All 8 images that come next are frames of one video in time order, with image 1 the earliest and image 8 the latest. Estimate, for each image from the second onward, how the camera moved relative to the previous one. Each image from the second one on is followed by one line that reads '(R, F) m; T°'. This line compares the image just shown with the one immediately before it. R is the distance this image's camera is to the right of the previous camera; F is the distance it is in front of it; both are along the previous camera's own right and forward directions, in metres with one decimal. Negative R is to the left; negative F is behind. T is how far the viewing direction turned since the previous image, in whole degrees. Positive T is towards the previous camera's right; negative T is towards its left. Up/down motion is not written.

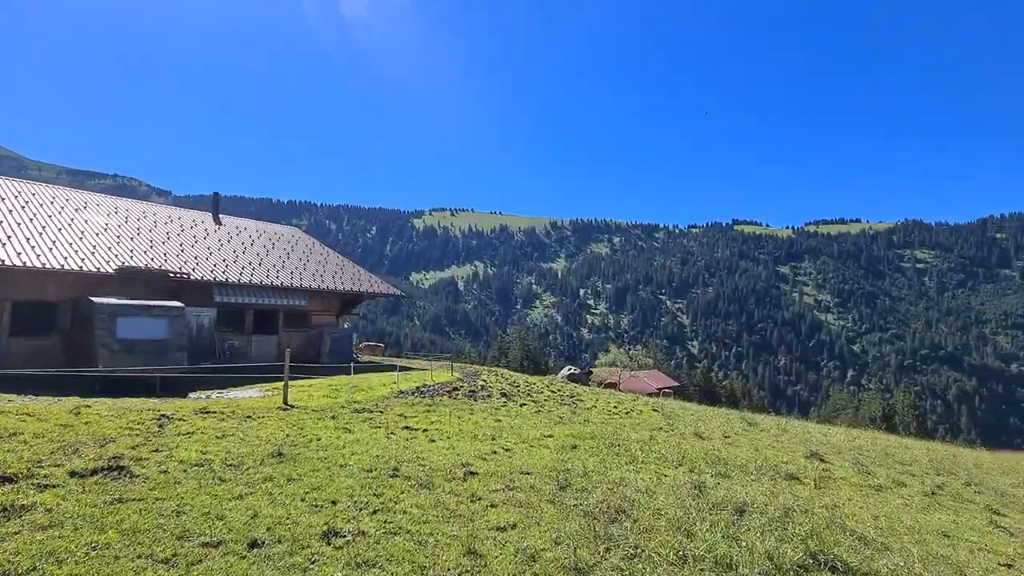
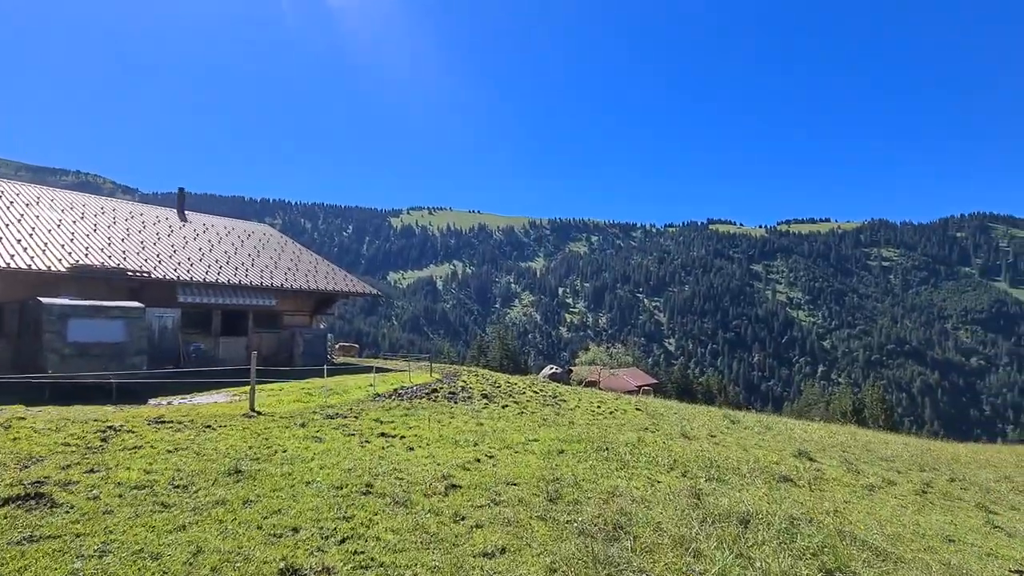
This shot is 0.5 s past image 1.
(-0.1, +0.6) m; +2°
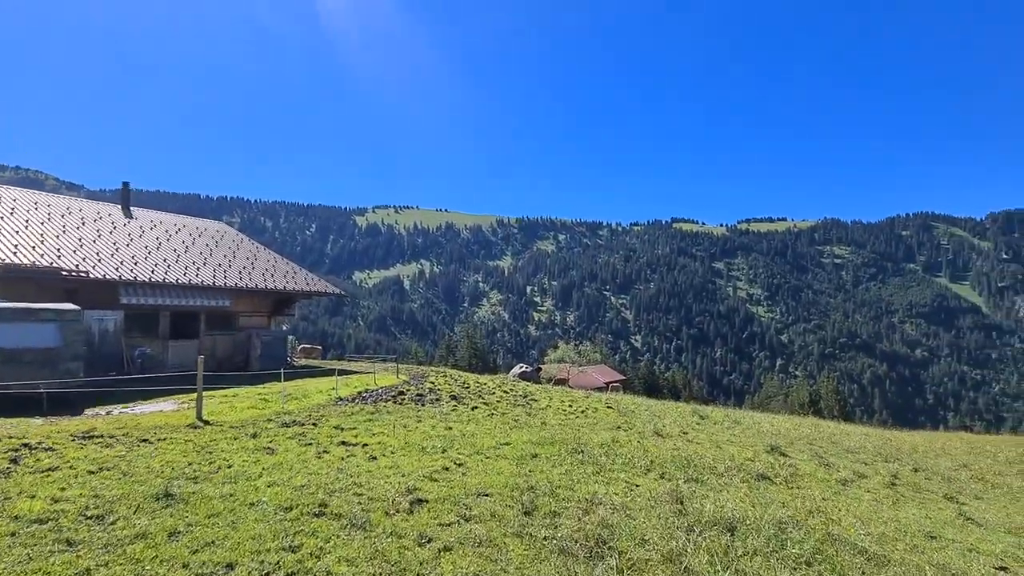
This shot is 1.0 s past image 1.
(0.0, +0.6) m; +4°
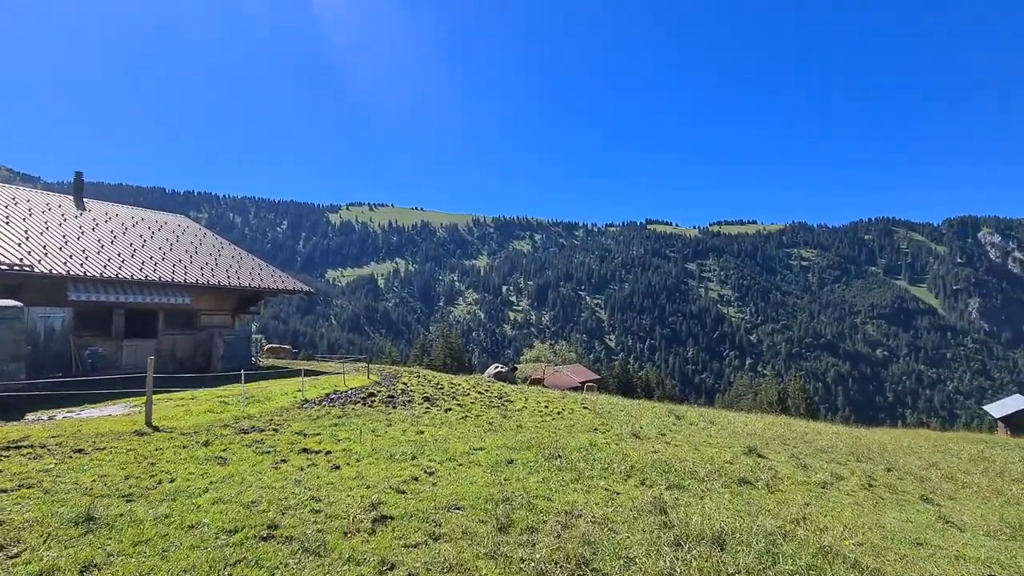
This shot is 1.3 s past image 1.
(0.0, +0.5) m; +3°
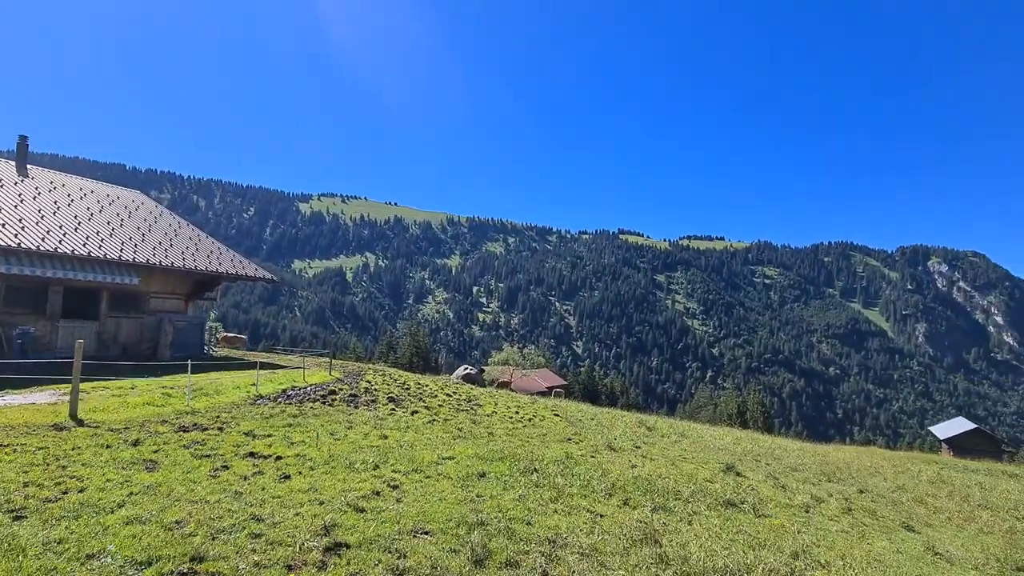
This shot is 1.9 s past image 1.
(-0.2, +0.8) m; +3°
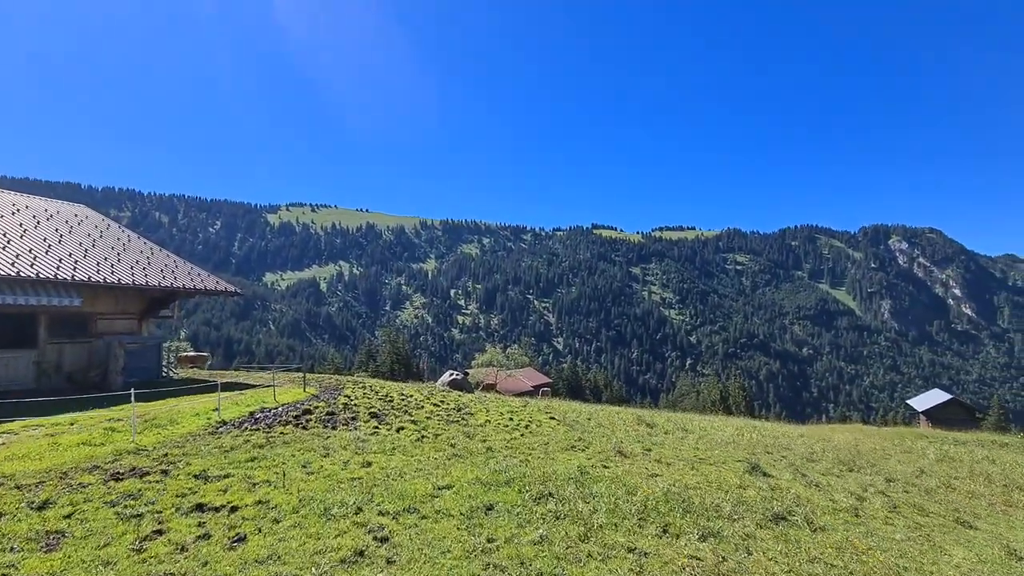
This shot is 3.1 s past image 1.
(-0.4, +1.6) m; +3°
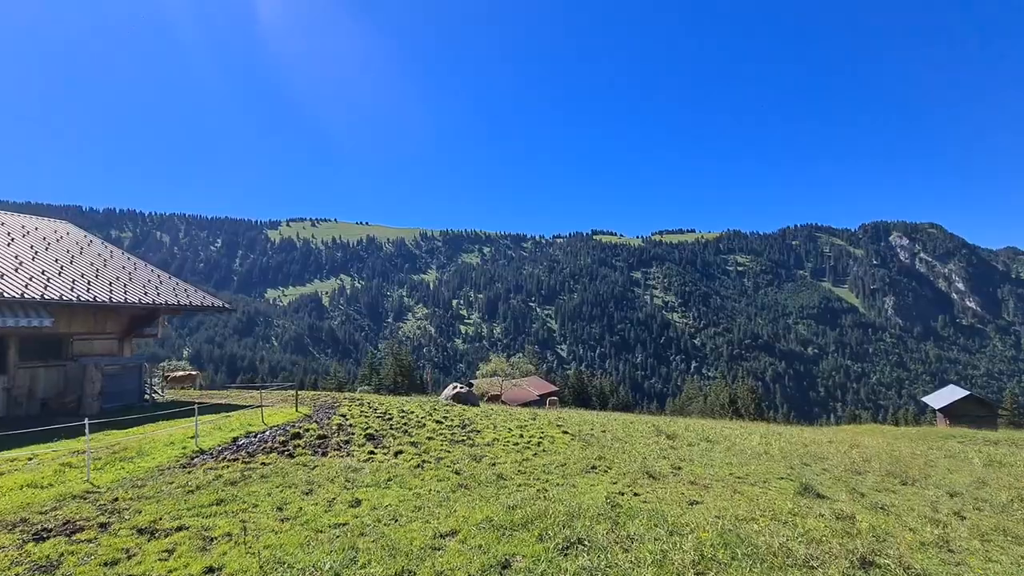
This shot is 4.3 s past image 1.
(-0.1, +1.5) m; 0°
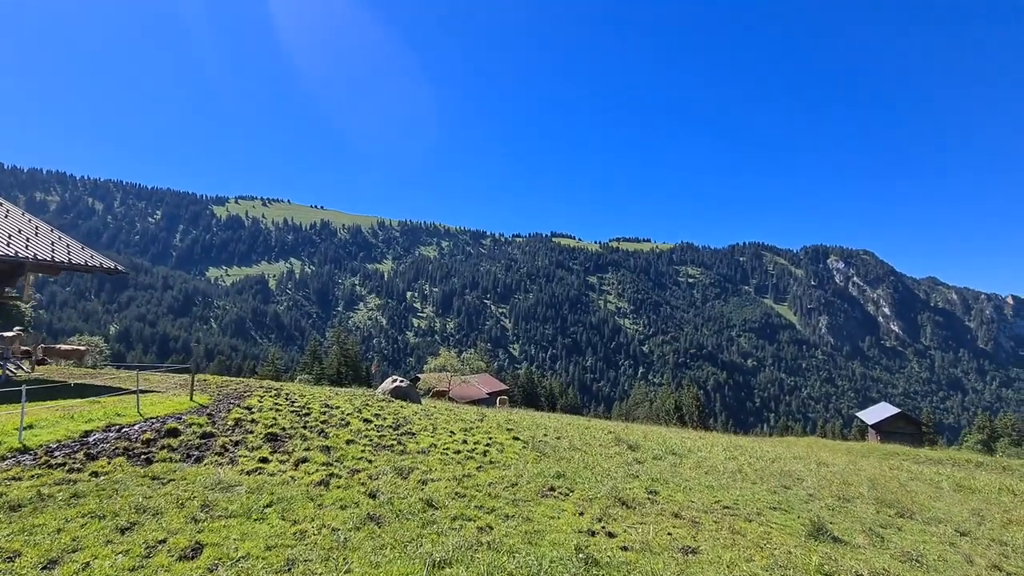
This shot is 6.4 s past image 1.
(+0.1, +2.8) m; +5°
